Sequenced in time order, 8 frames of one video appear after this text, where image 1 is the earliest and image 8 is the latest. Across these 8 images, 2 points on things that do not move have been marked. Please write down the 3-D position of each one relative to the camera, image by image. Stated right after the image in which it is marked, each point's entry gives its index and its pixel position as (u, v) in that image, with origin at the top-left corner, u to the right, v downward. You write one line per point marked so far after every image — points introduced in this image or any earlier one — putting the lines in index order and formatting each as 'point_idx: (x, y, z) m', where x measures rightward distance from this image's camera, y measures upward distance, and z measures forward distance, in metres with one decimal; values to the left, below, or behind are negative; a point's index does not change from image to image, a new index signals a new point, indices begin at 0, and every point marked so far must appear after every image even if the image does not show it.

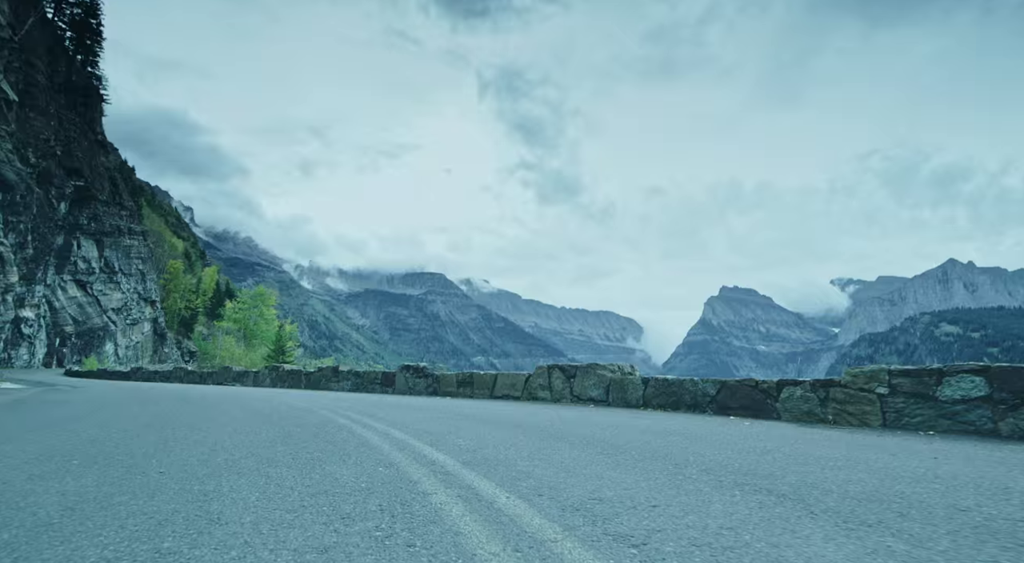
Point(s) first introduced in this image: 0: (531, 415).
0: (+0.3, -3.2, +14.1) m
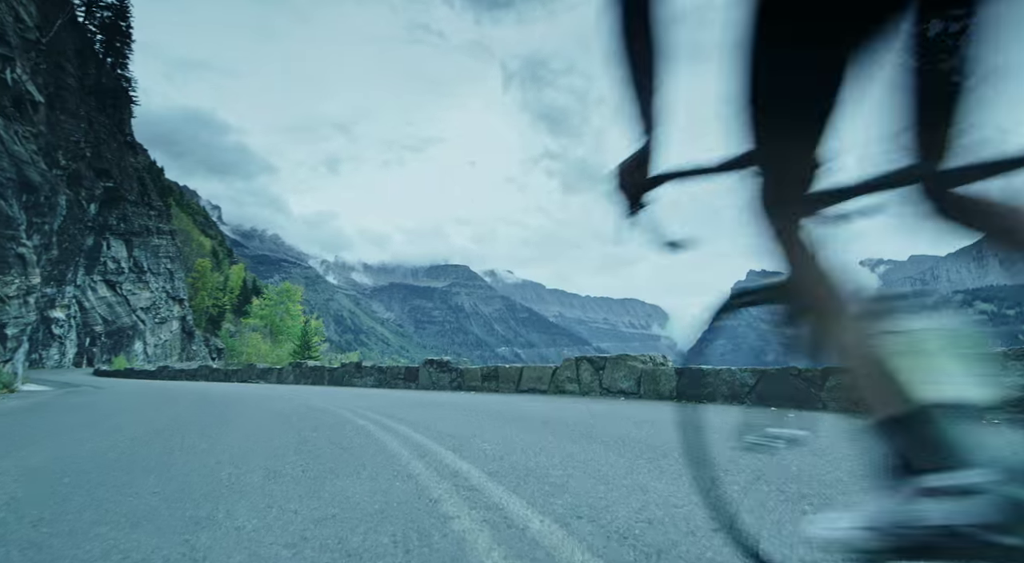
0: (+1.0, -2.9, +13.5) m
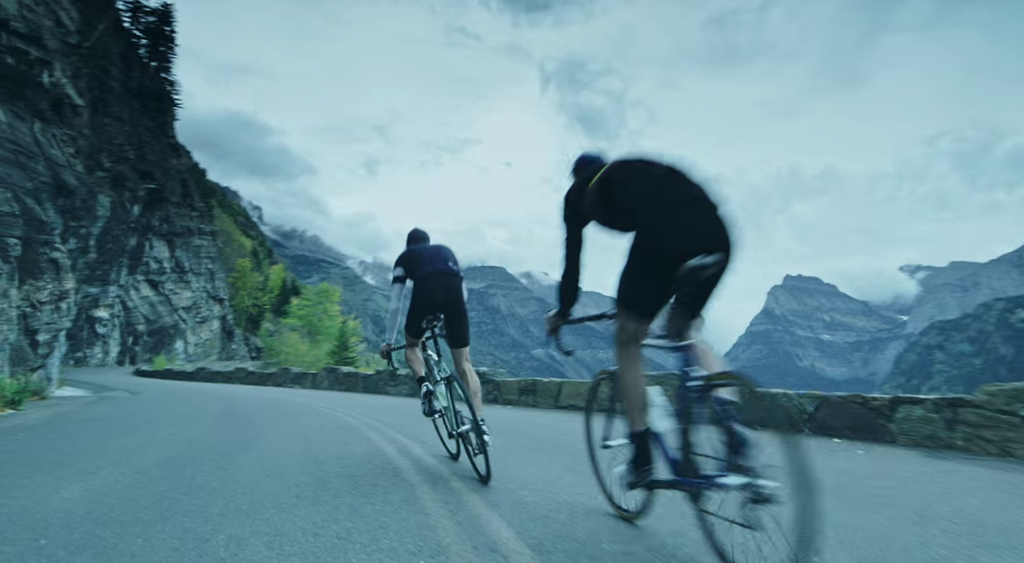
0: (+1.8, -3.2, +12.6) m
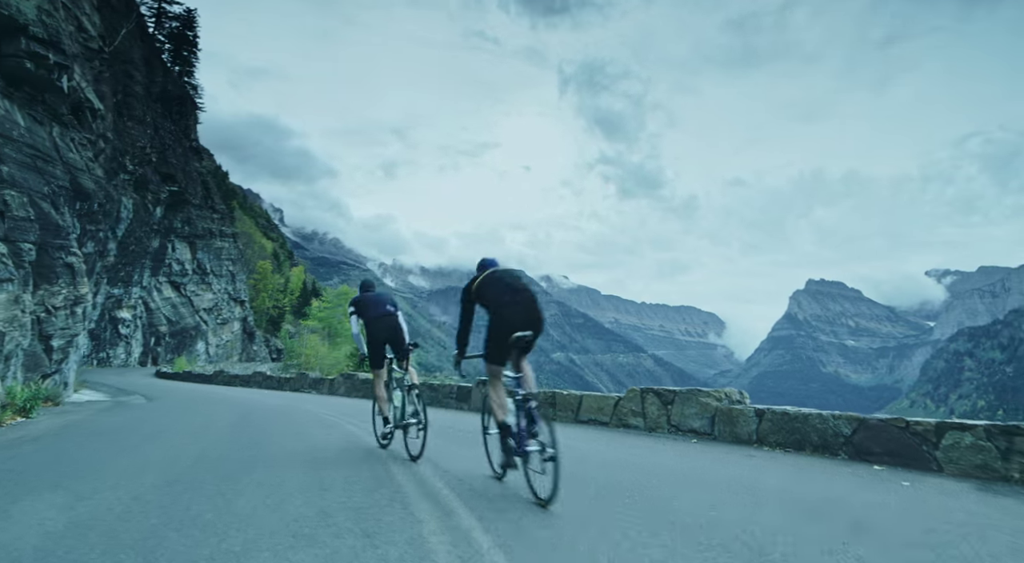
0: (+2.1, -3.4, +12.0) m
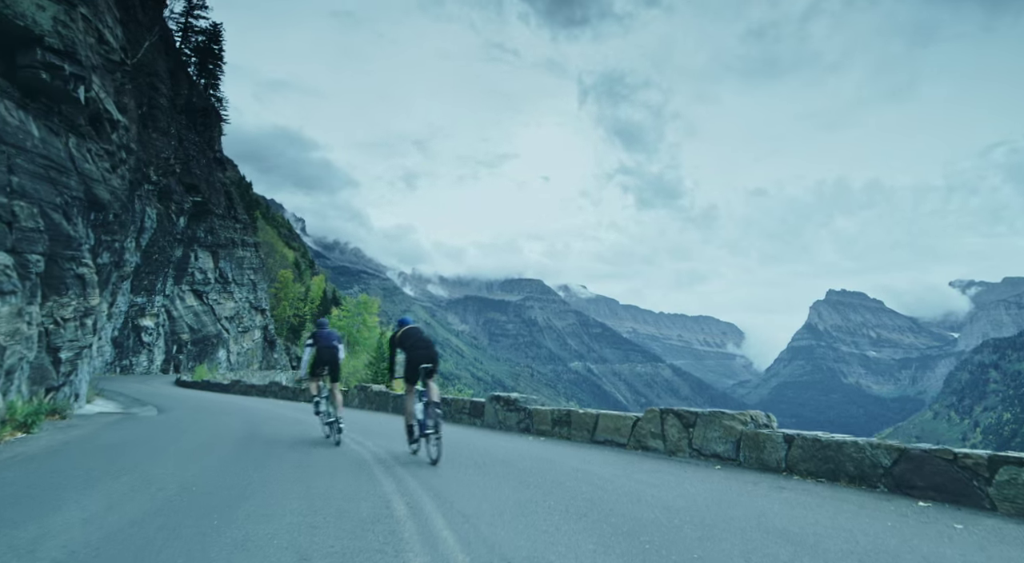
0: (+2.3, -3.7, +11.3) m
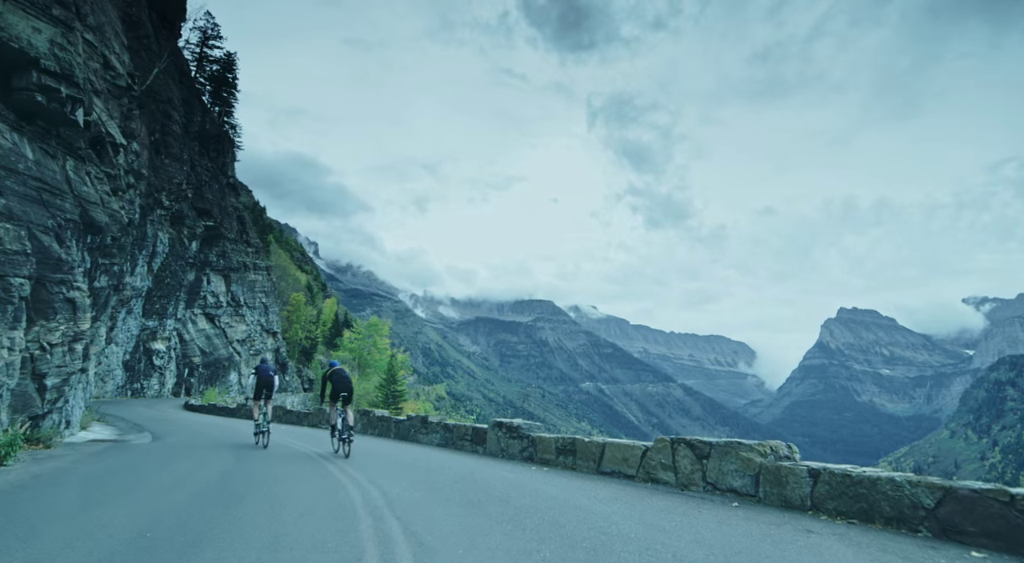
0: (+2.3, -4.0, +10.4) m
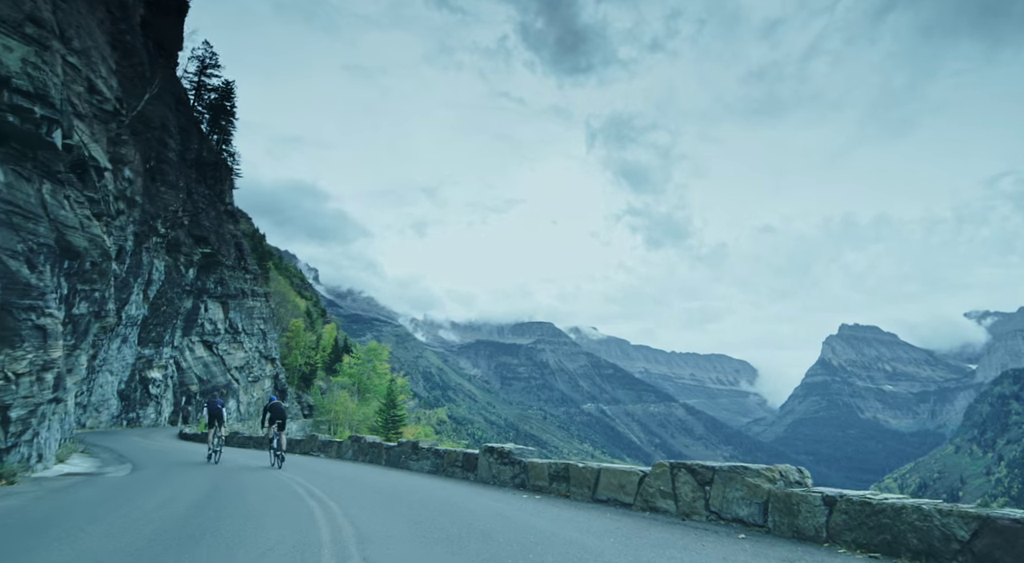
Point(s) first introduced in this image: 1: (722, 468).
0: (+2.1, -4.2, +9.5) m
1: (+4.8, -4.3, +13.1) m
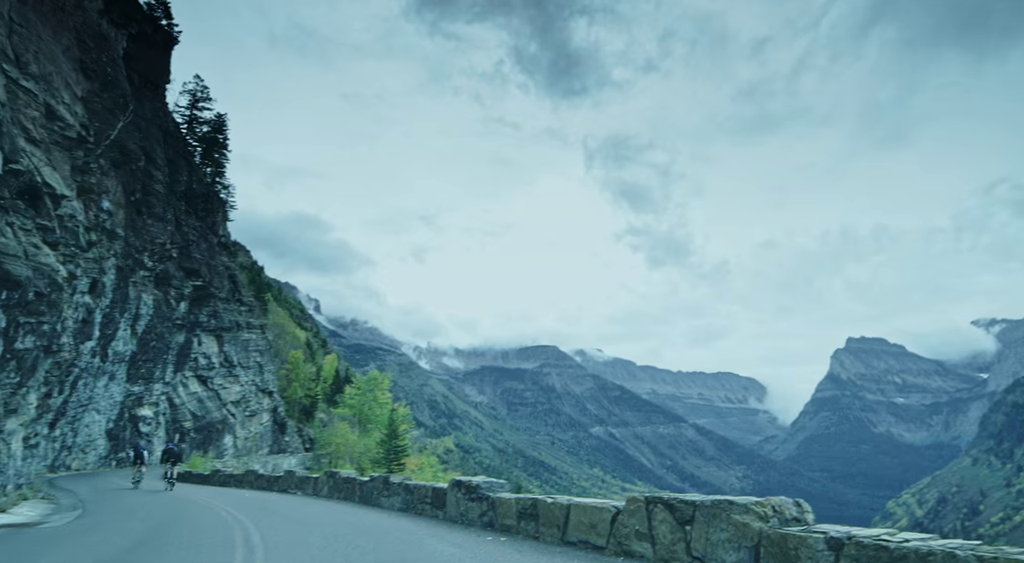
0: (+1.3, -4.2, +7.8) m
1: (+4.0, -4.3, +11.4) m
